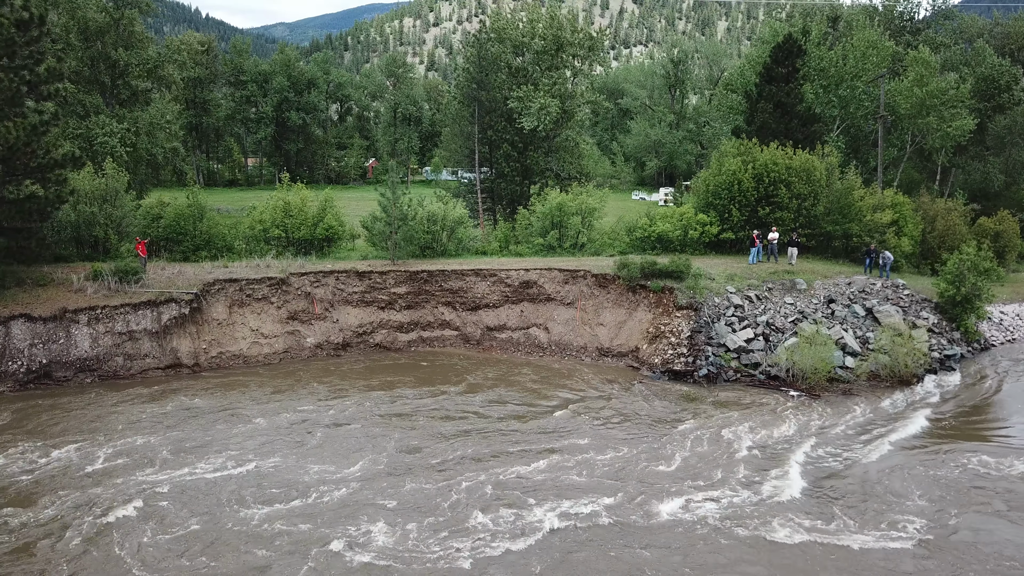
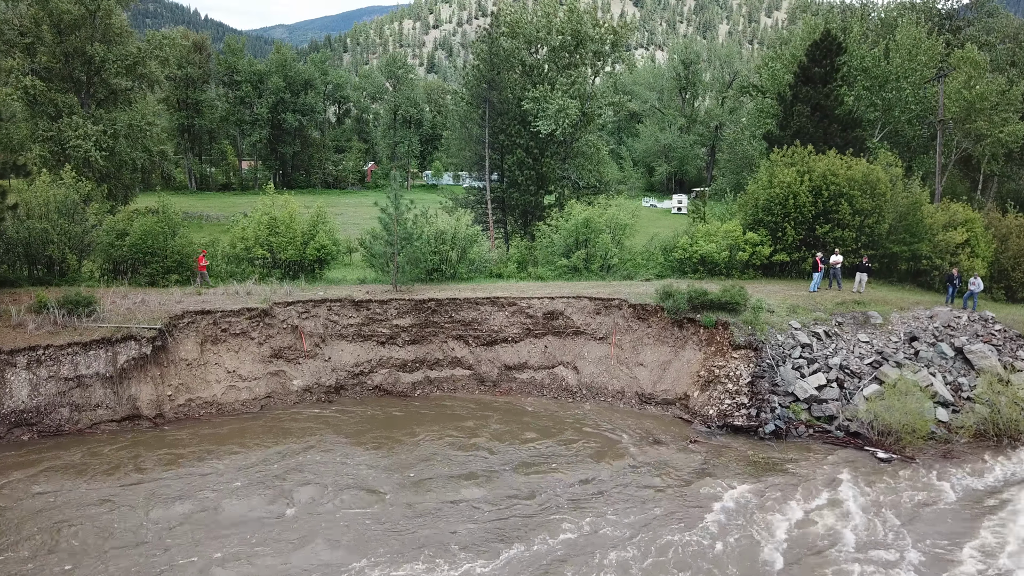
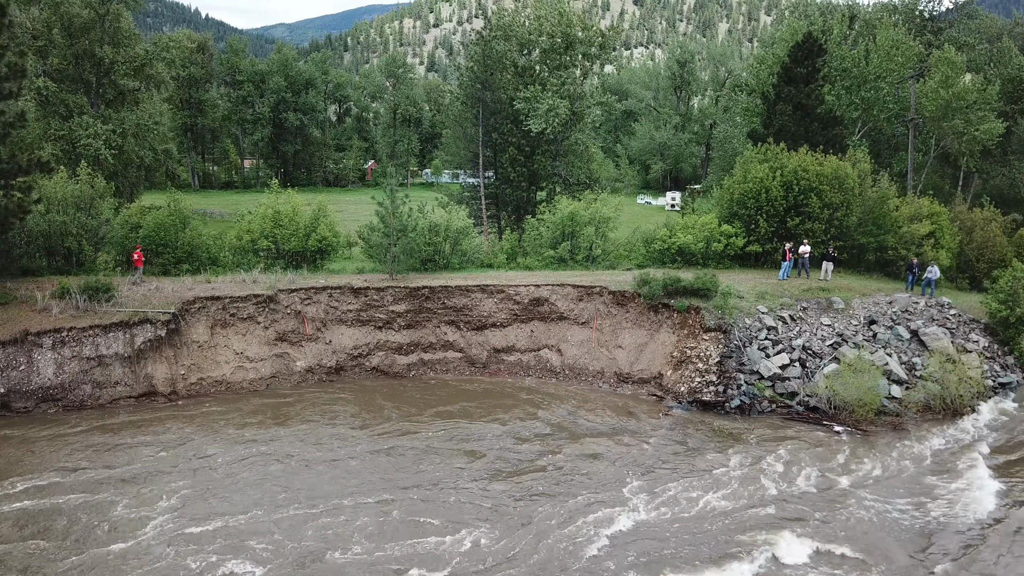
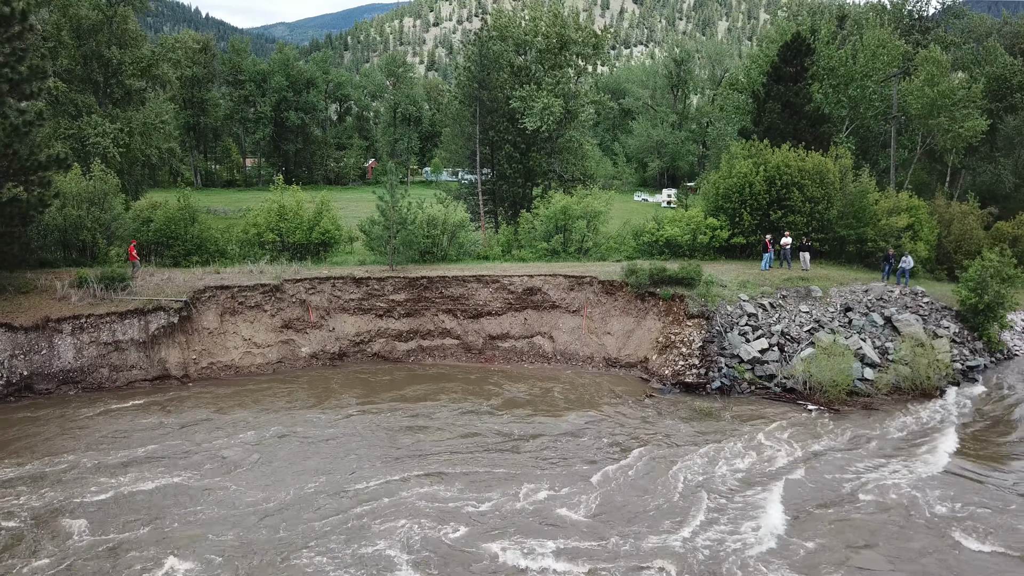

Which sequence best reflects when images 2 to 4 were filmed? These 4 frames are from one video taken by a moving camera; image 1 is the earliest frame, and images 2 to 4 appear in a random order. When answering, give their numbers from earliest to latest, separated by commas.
4, 3, 2
